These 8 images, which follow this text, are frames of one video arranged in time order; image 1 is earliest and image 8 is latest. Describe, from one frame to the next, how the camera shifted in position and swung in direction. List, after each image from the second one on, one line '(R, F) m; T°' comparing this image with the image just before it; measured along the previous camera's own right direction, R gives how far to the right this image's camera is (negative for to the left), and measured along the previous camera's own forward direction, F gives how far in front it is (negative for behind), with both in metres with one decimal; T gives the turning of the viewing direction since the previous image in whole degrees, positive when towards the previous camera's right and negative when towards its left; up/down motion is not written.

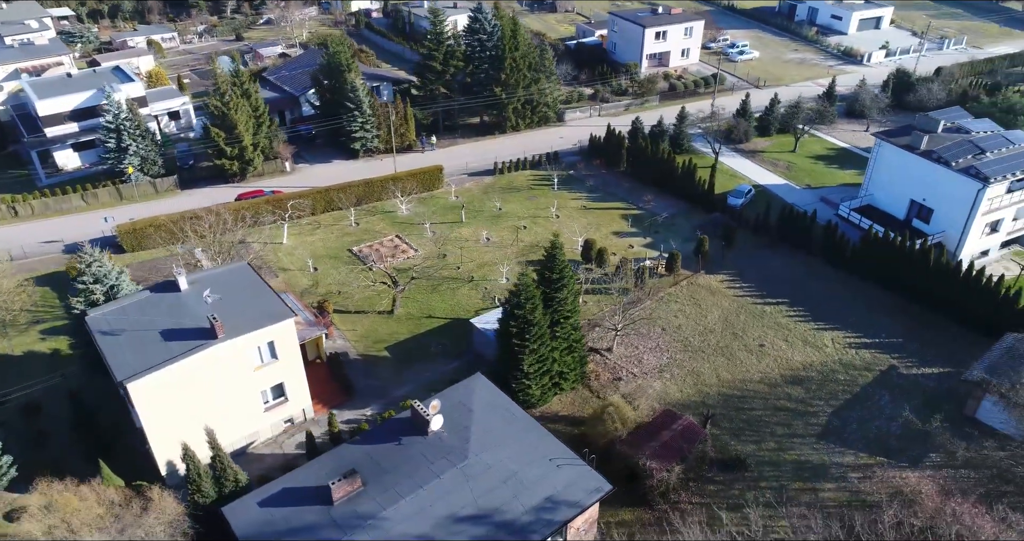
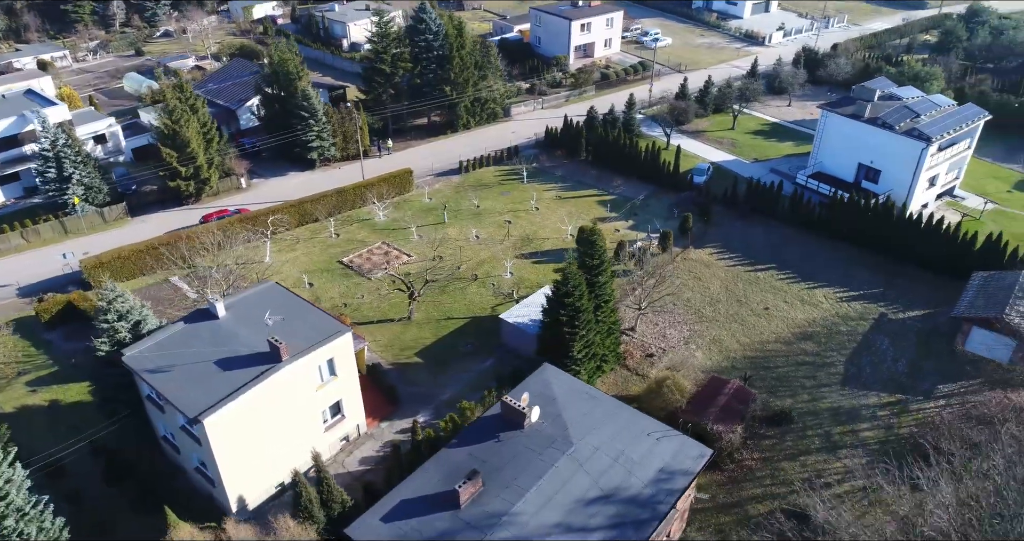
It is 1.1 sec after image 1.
(-6.1, +0.1) m; +9°
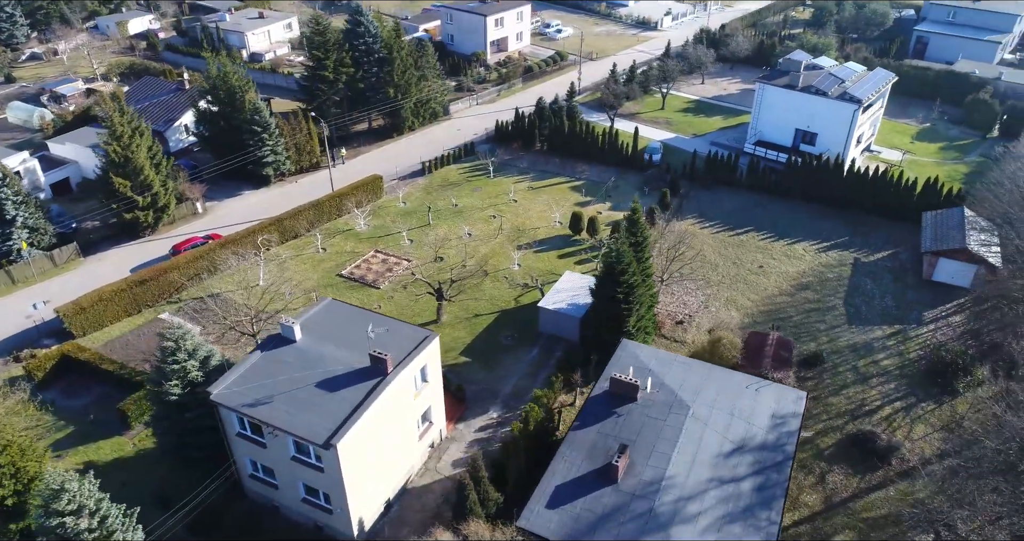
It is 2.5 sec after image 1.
(-7.6, +0.2) m; +11°
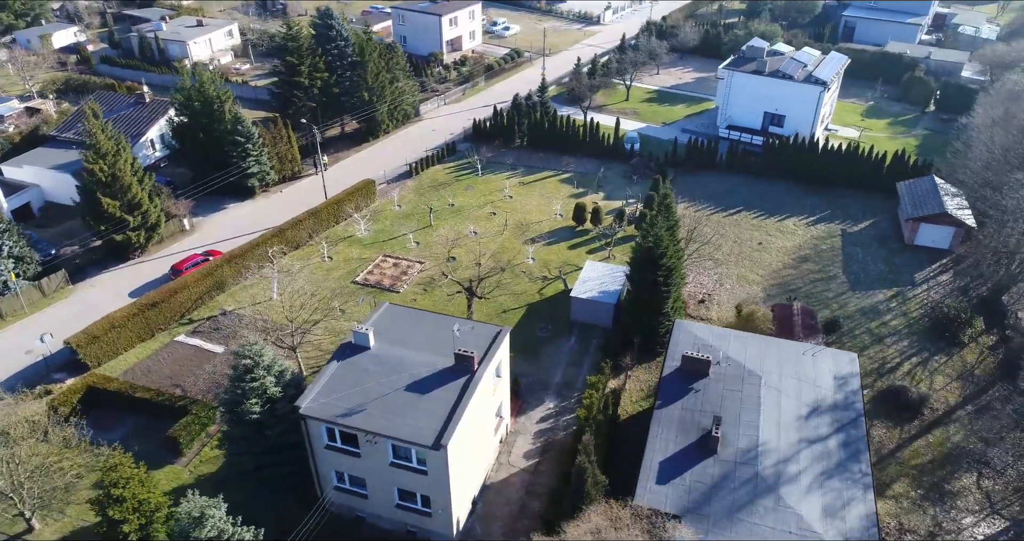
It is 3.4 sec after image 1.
(-5.2, -0.1) m; +7°
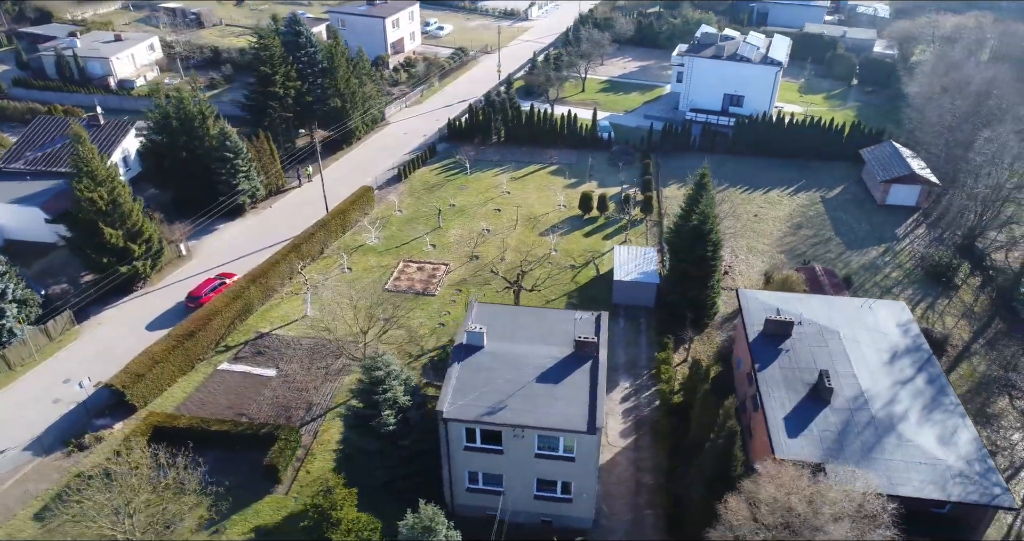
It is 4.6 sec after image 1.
(-7.3, 0.0) m; +9°
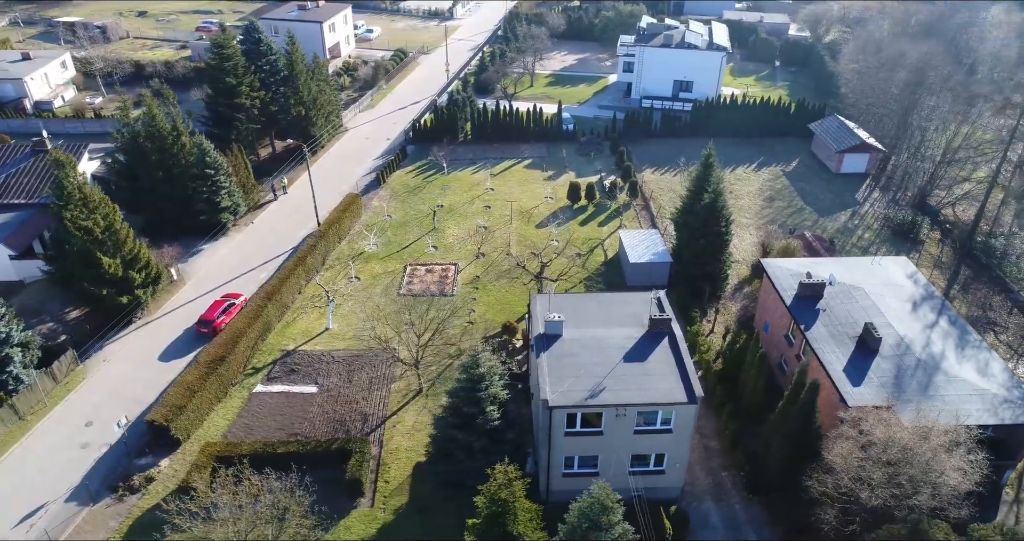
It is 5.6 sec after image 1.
(-6.0, 0.0) m; +8°
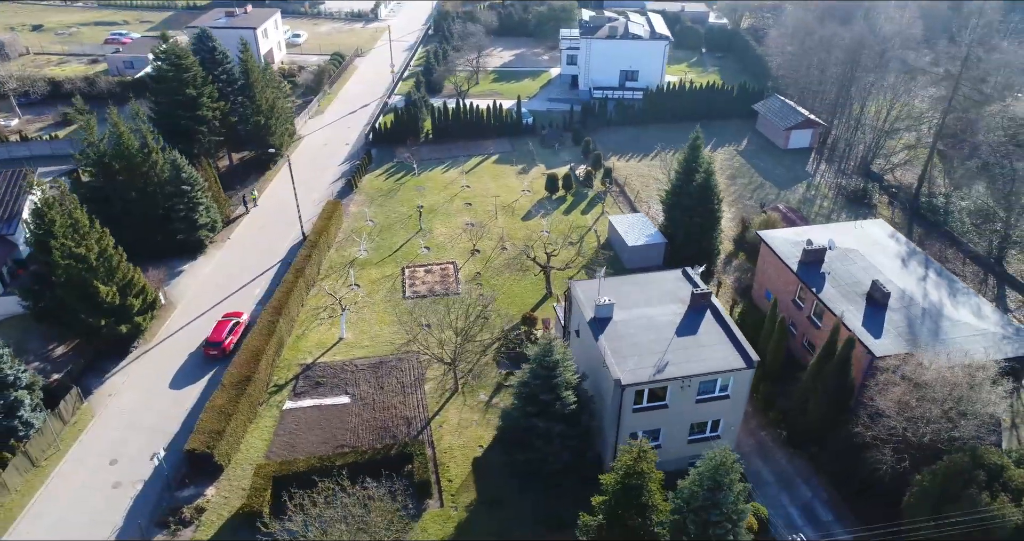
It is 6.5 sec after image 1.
(-5.1, -0.1) m; +8°
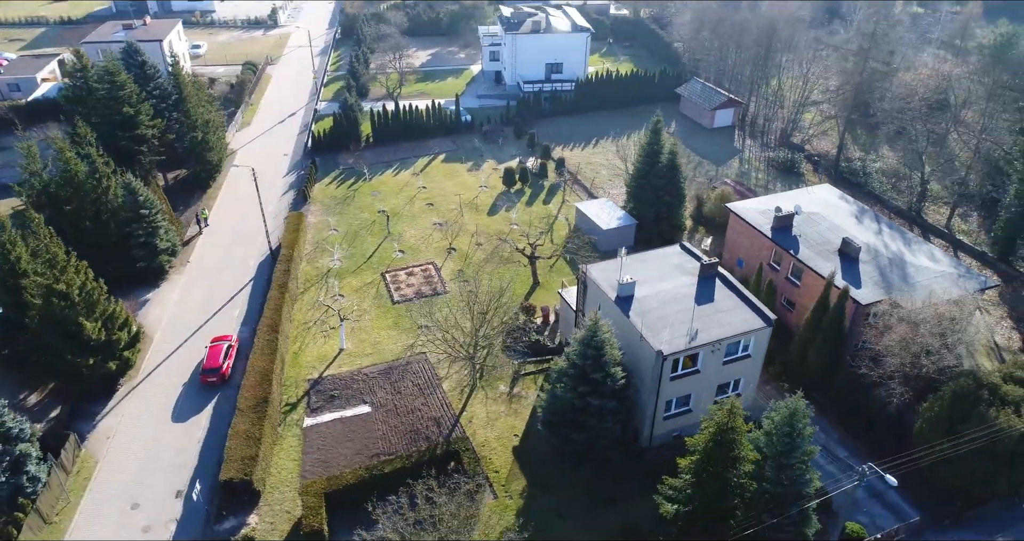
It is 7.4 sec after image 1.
(-5.1, -0.2) m; +9°
